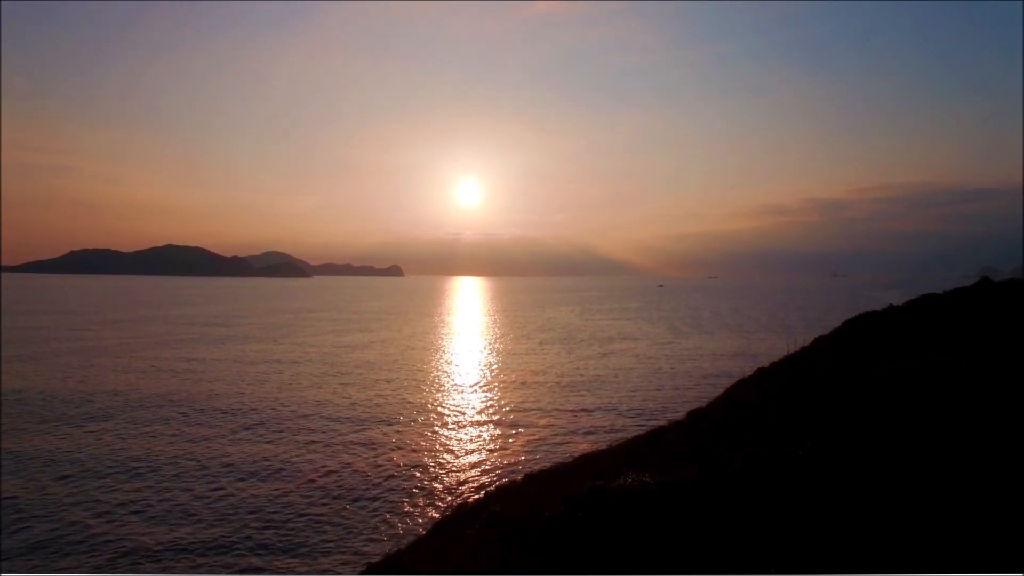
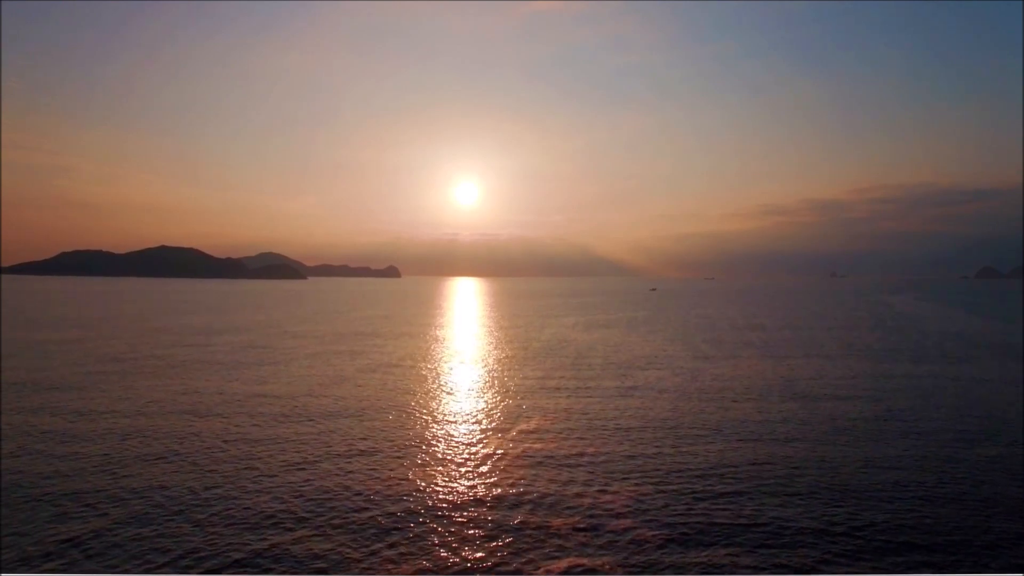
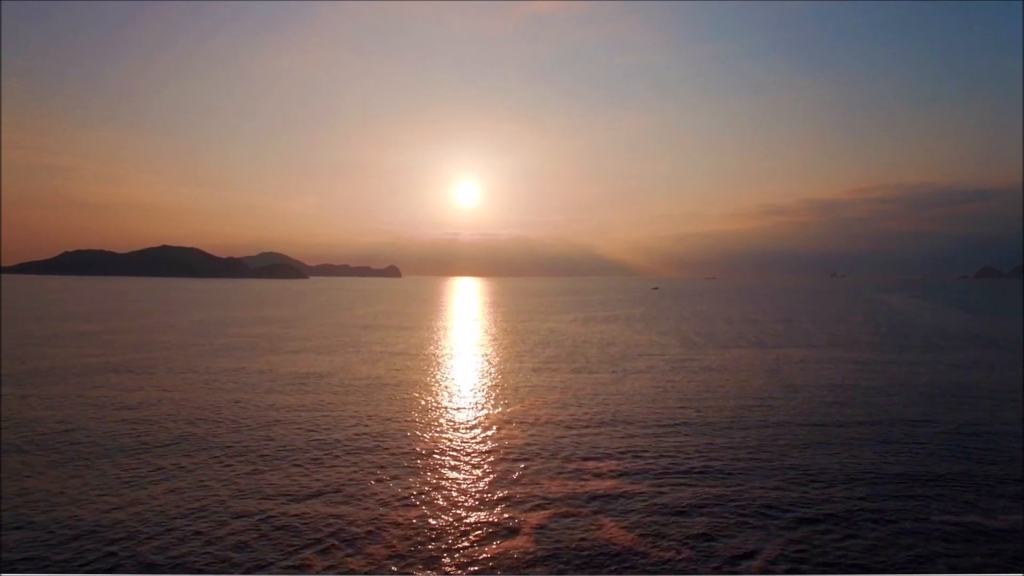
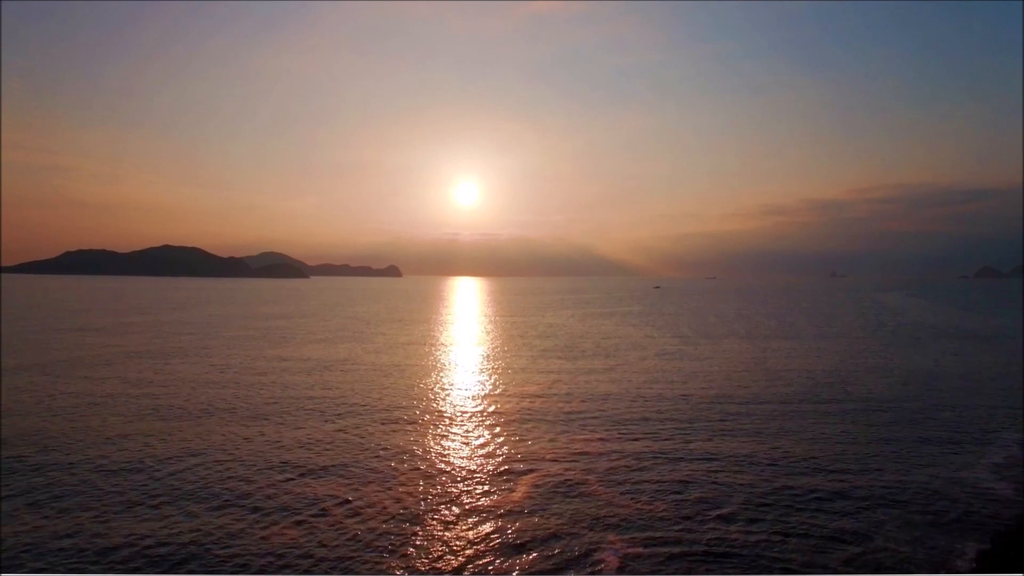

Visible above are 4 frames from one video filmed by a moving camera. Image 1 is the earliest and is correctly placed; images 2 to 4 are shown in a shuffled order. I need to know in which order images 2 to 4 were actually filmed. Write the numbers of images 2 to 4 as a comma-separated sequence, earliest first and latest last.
4, 3, 2
